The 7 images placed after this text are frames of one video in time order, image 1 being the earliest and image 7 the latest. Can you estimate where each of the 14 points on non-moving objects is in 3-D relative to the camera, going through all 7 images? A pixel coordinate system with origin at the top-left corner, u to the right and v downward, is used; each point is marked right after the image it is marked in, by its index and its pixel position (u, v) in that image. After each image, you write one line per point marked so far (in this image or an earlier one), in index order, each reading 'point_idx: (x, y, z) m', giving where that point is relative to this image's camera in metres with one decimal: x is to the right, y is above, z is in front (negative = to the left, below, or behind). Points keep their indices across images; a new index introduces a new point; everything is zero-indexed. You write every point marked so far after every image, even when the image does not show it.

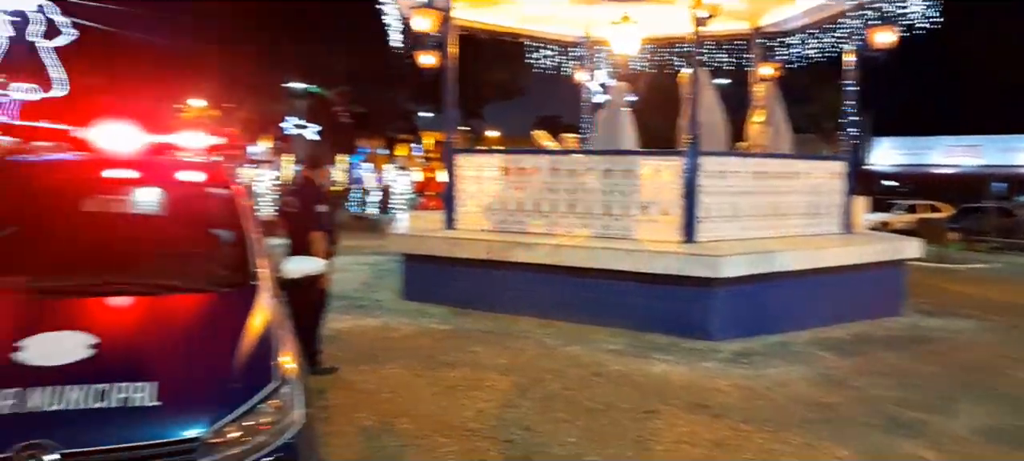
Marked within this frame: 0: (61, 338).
0: (-1.7, -0.4, +2.8) m
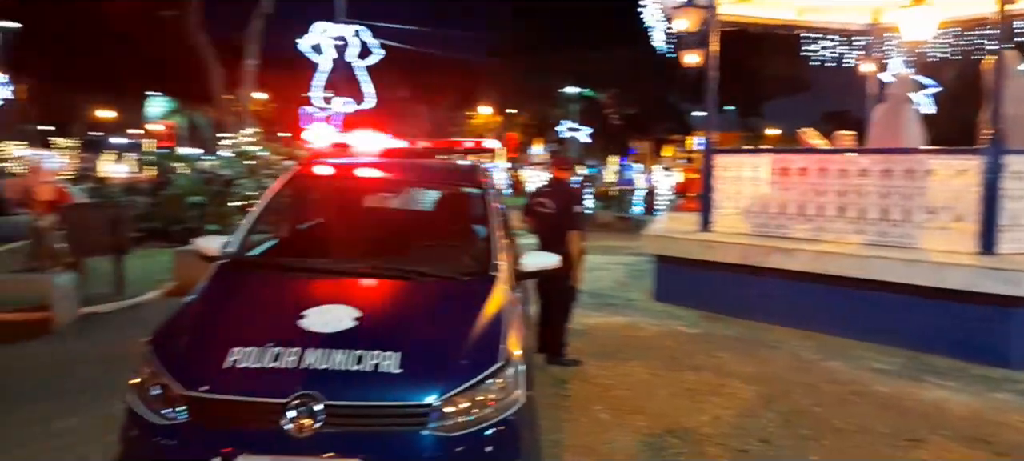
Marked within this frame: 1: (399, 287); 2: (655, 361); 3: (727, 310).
0: (-0.8, -0.4, +3.4) m
1: (-0.6, -0.3, +3.7) m
2: (+1.3, -1.2, +6.8) m
3: (+2.6, -1.0, +9.1) m
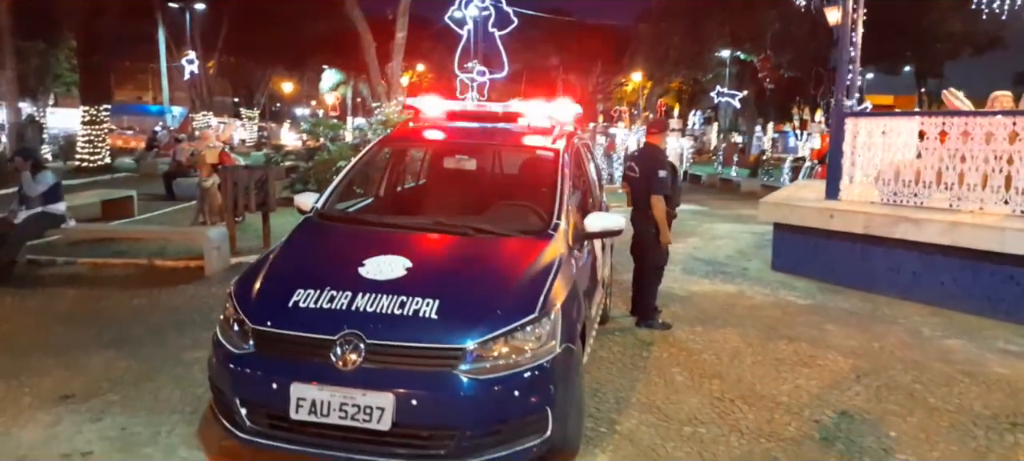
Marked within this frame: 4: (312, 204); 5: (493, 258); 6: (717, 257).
0: (-0.6, -0.1, +3.7) m
1: (-0.3, 0.0, +4.0) m
2: (+2.2, -0.9, +6.7) m
3: (+3.9, -0.6, +8.6) m
4: (-1.4, +0.2, +4.8) m
5: (-0.1, -0.1, +3.8) m
6: (+2.9, -0.4, +10.6) m
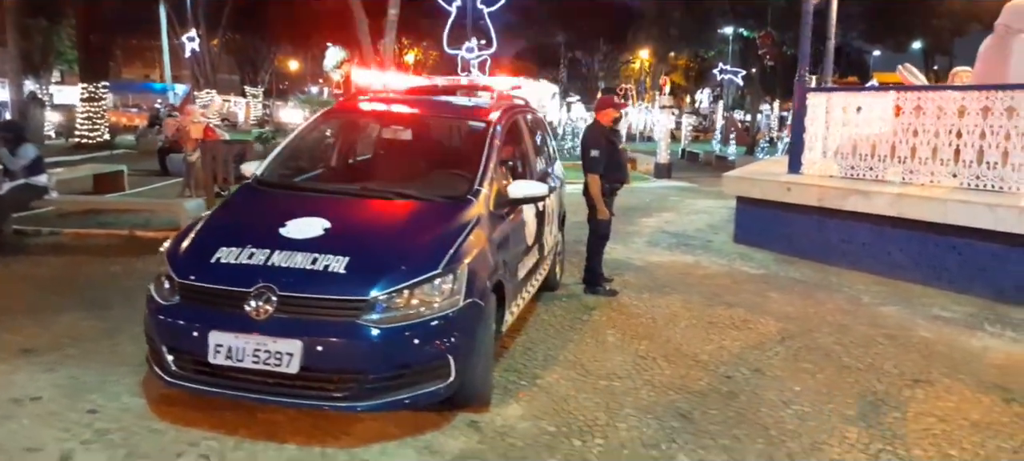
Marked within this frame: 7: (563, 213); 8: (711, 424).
0: (-1.1, 0.0, +4.0) m
1: (-0.8, +0.2, +4.3) m
2: (+1.7, -0.6, +7.0) m
3: (+3.5, -0.3, +8.9) m
4: (-1.8, +0.4, +5.1) m
5: (-0.6, +0.1, +4.1) m
6: (+2.5, 0.0, +10.8) m
7: (+0.5, +0.2, +7.1) m
8: (+1.1, -1.1, +4.1) m
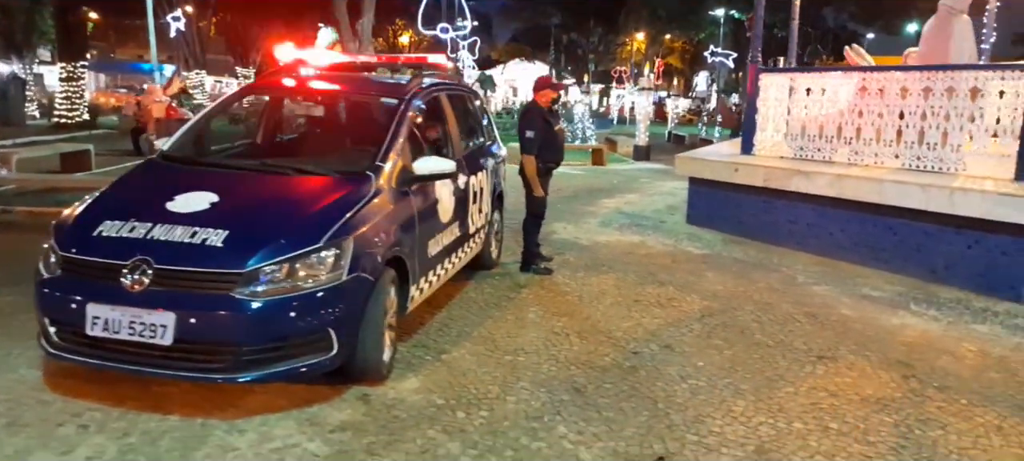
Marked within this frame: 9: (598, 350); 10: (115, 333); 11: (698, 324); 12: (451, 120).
0: (-1.7, +0.2, +4.0) m
1: (-1.4, +0.3, +4.3) m
2: (+1.1, -0.4, +7.0) m
3: (+2.9, -0.1, +8.9) m
4: (-2.4, +0.6, +5.1) m
5: (-1.2, +0.2, +4.1) m
6: (+1.9, +0.3, +10.8) m
7: (-0.1, +0.4, +7.2) m
8: (+0.5, -0.9, +4.2) m
9: (+0.6, -0.8, +5.0) m
10: (-1.9, -0.5, +3.5) m
11: (+1.4, -0.7, +5.6) m
12: (-0.5, +0.9, +6.0) m
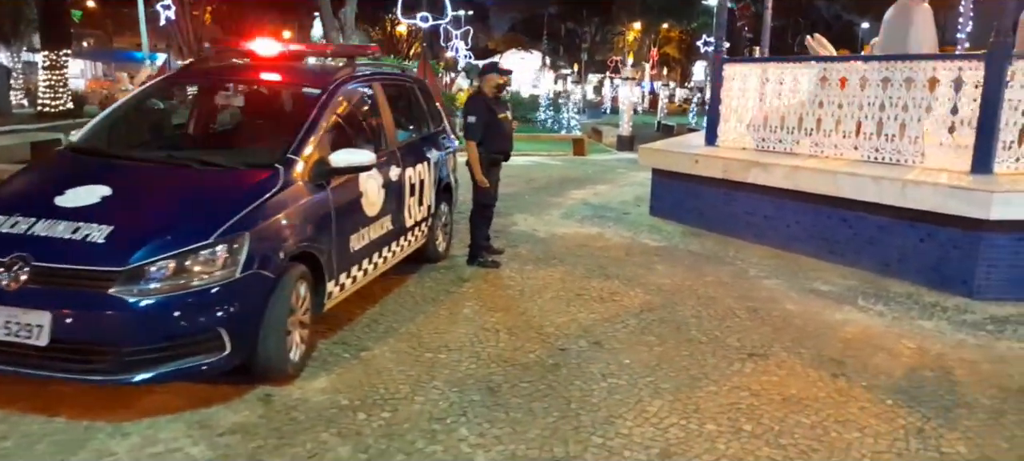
0: (-2.2, +0.2, +3.9) m
1: (-1.9, +0.3, +4.2) m
2: (+0.6, -0.4, +6.9) m
3: (+2.4, 0.0, +8.8) m
4: (-2.9, +0.6, +5.0) m
5: (-1.7, +0.2, +4.0) m
6: (+1.4, +0.4, +10.7) m
7: (-0.6, +0.4, +7.0) m
8: (0.0, -0.9, +4.1) m
9: (+0.1, -0.8, +4.9) m
10: (-2.4, -0.5, +3.4) m
11: (+0.9, -0.7, +5.5) m
12: (-1.0, +0.9, +5.8) m
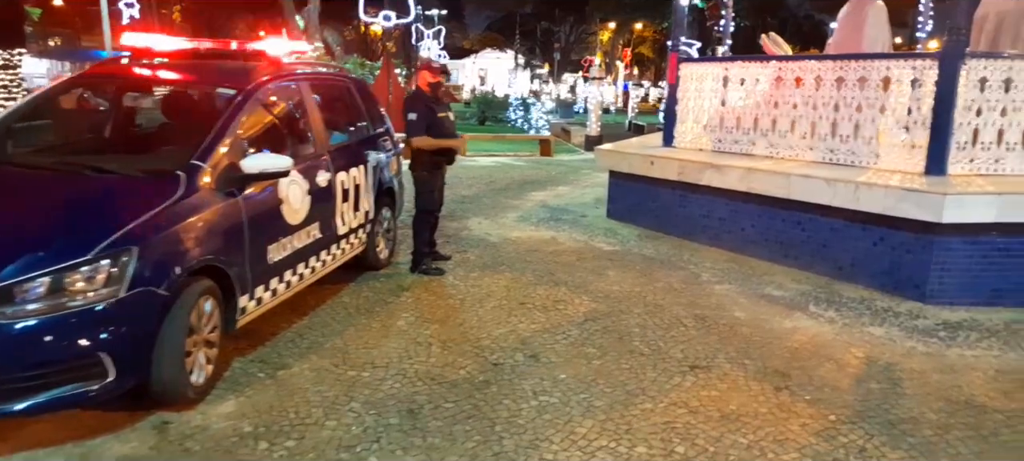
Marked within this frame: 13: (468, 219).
0: (-2.6, +0.1, +3.6) m
1: (-2.3, +0.3, +3.9) m
2: (+0.1, -0.4, +6.6) m
3: (+1.8, 0.0, +8.6) m
4: (-3.4, +0.5, +4.6) m
5: (-2.1, +0.2, +3.7) m
6: (+0.8, +0.4, +10.5) m
7: (-1.1, +0.4, +6.7) m
8: (-0.4, -1.0, +3.8) m
9: (-0.3, -0.8, +4.6) m
10: (-2.8, -0.5, +3.1) m
11: (+0.5, -0.7, +5.3) m
12: (-1.5, +0.9, +5.5) m
13: (-0.6, +0.2, +9.4) m
